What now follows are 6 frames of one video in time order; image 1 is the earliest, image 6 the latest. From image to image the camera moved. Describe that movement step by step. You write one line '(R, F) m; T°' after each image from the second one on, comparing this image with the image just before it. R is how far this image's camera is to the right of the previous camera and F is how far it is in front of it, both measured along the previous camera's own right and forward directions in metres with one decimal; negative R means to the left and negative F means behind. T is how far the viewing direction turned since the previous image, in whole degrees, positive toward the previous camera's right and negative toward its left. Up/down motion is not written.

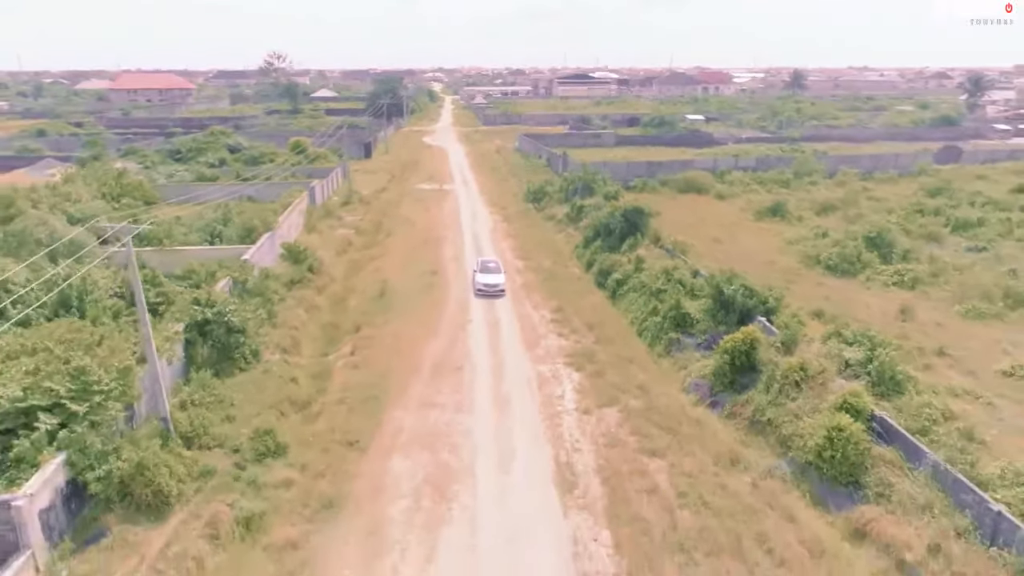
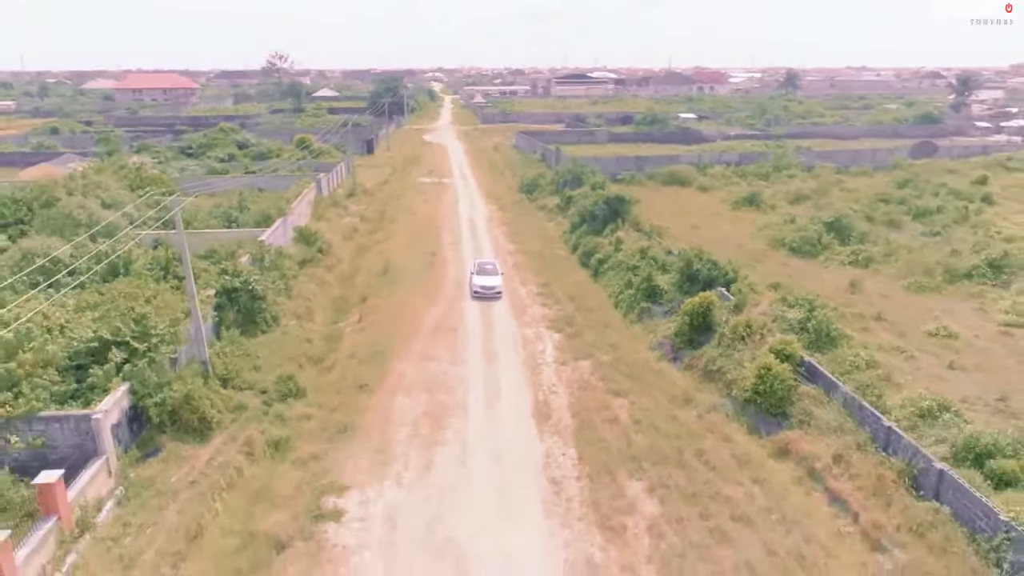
(+0.3, -2.2) m; 0°
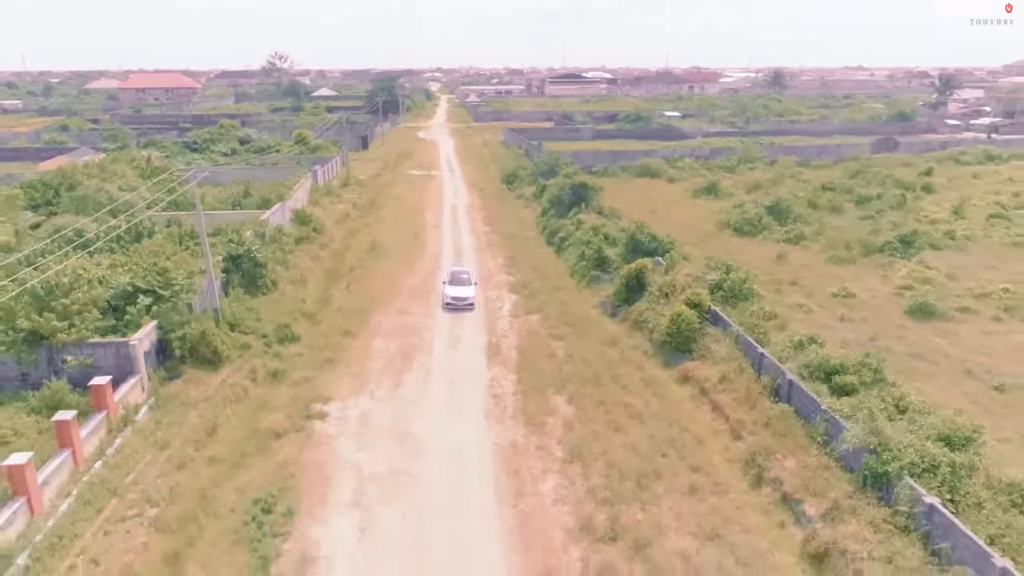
(+1.0, -3.0) m; 0°
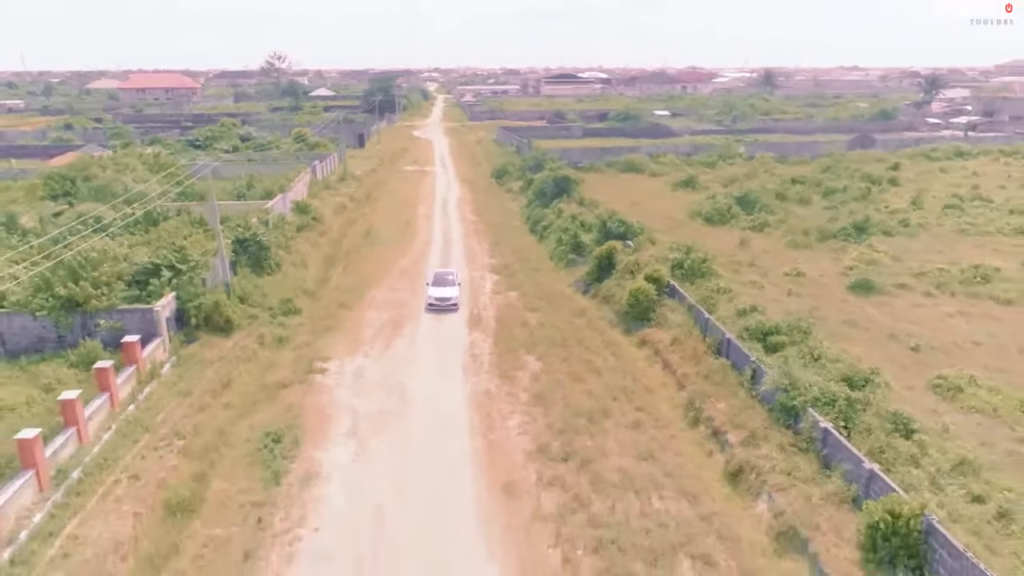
(+0.5, -2.1) m; 0°
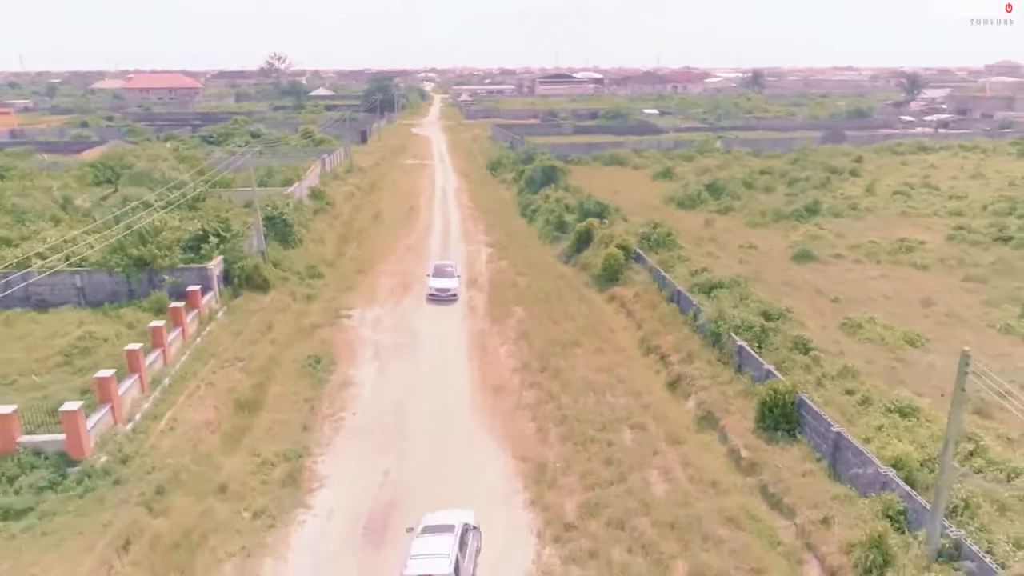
(+0.2, -3.5) m; 0°
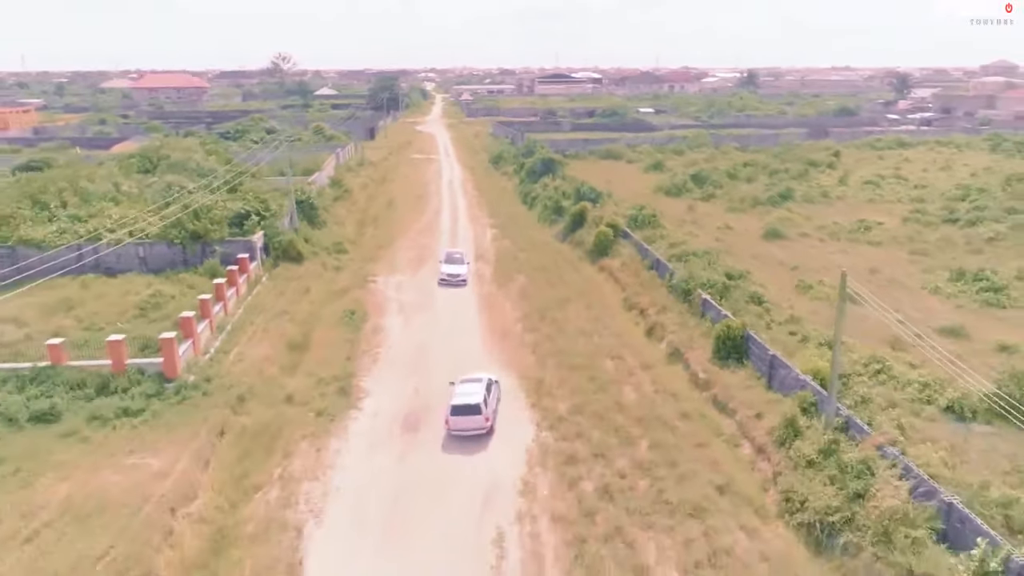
(-0.1, -3.1) m; 0°
